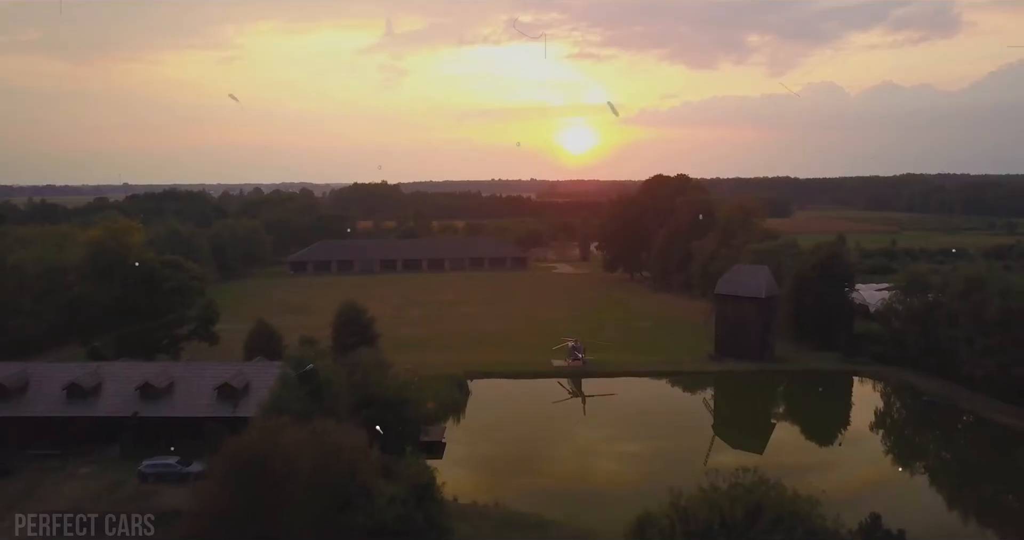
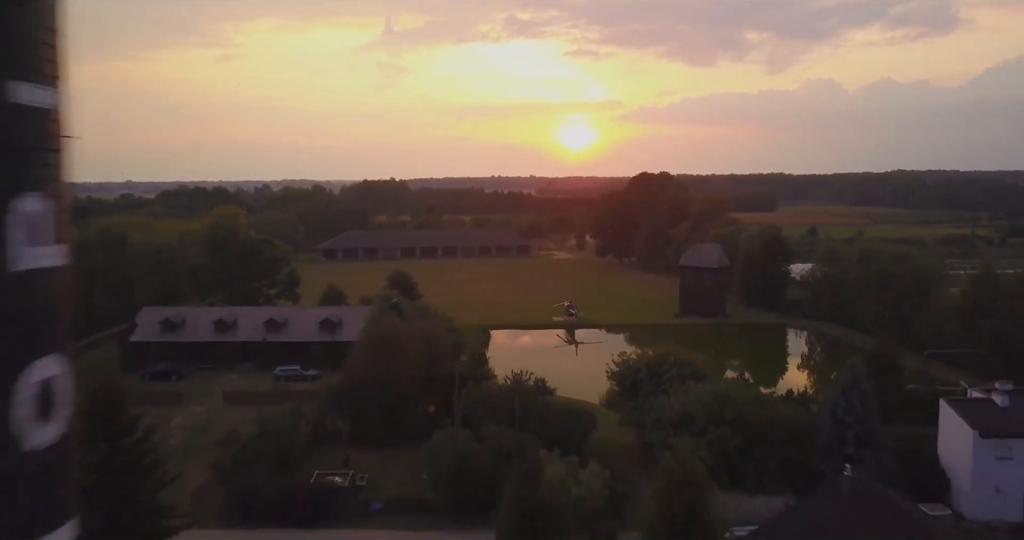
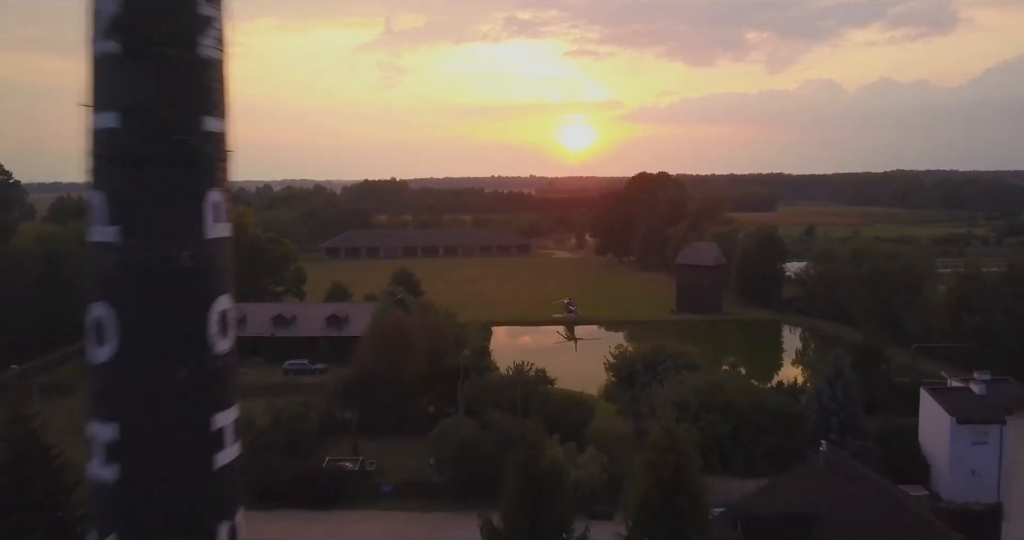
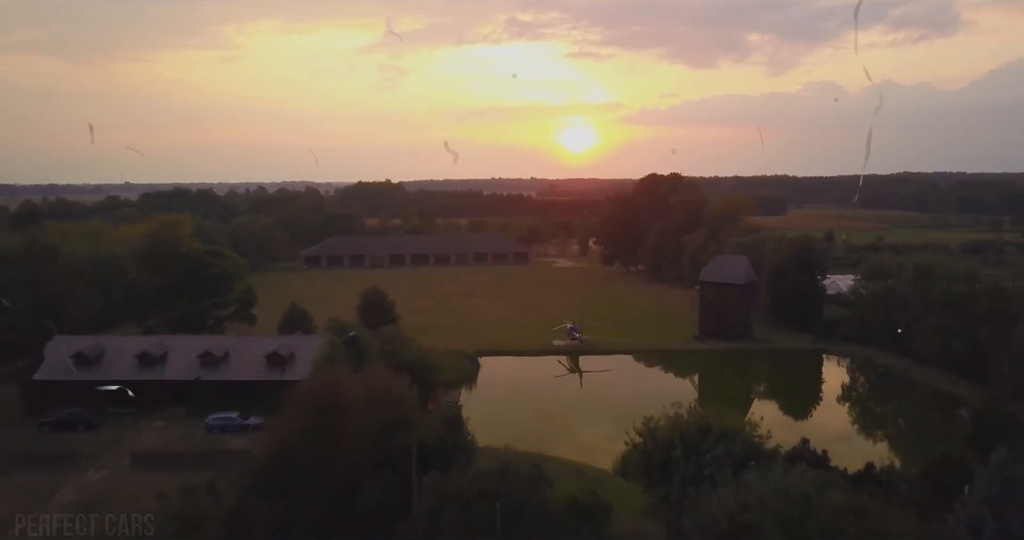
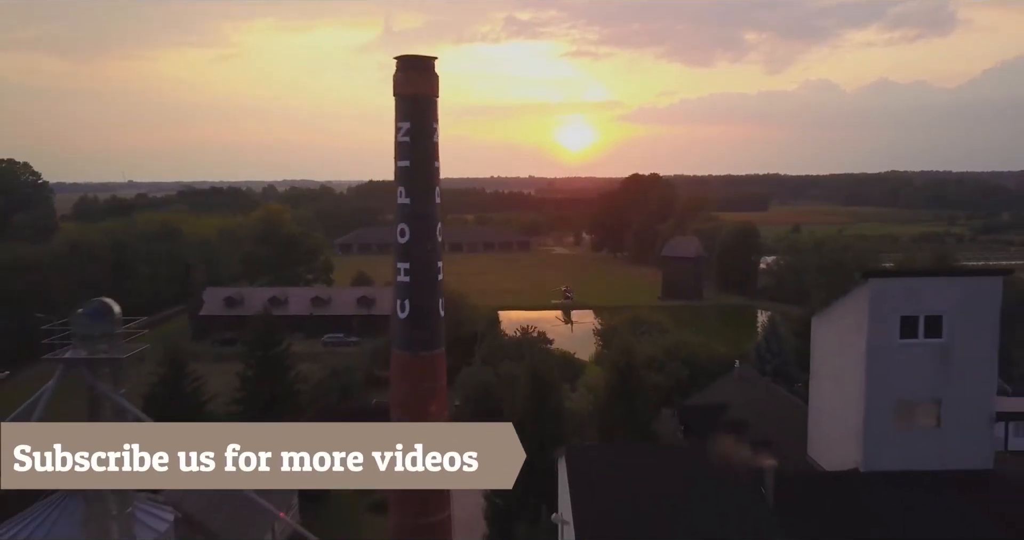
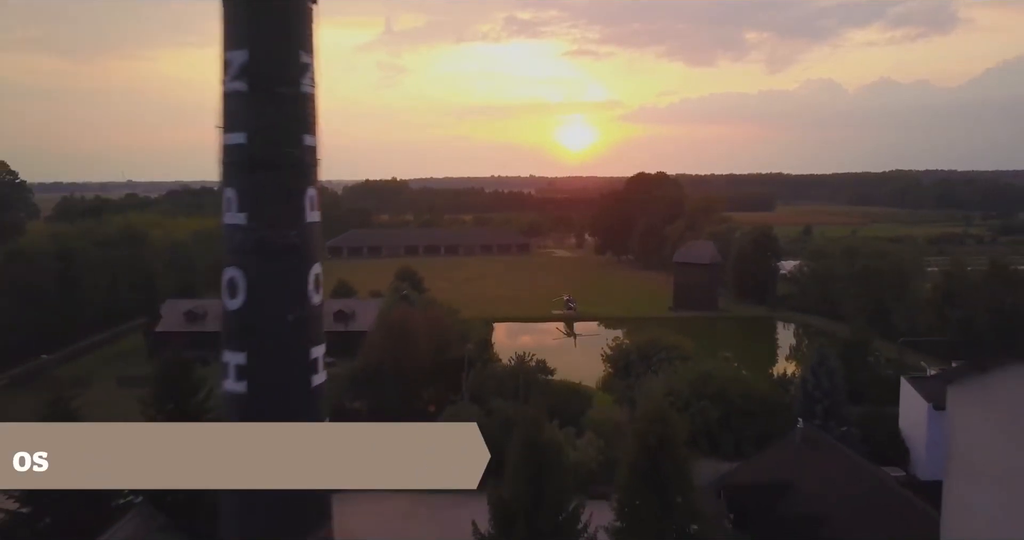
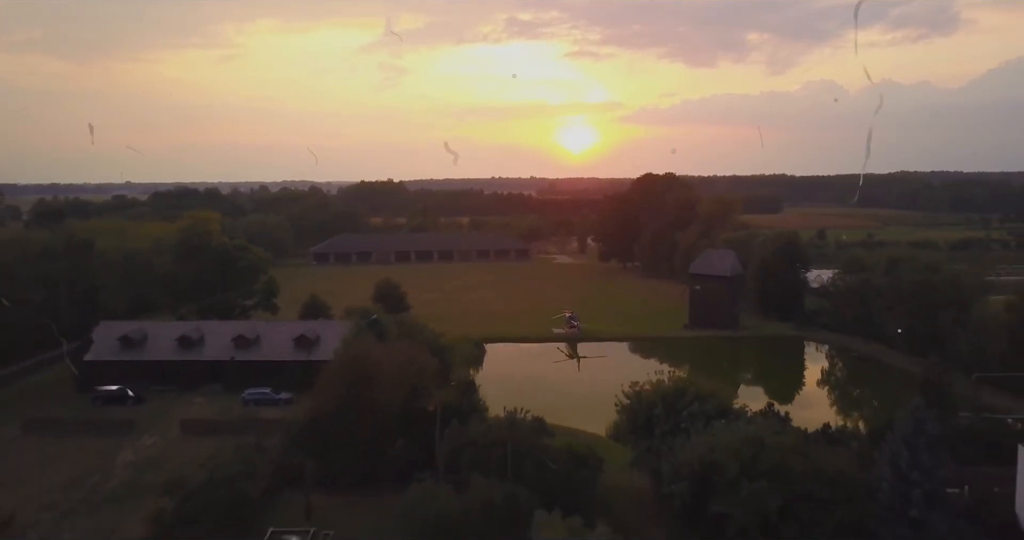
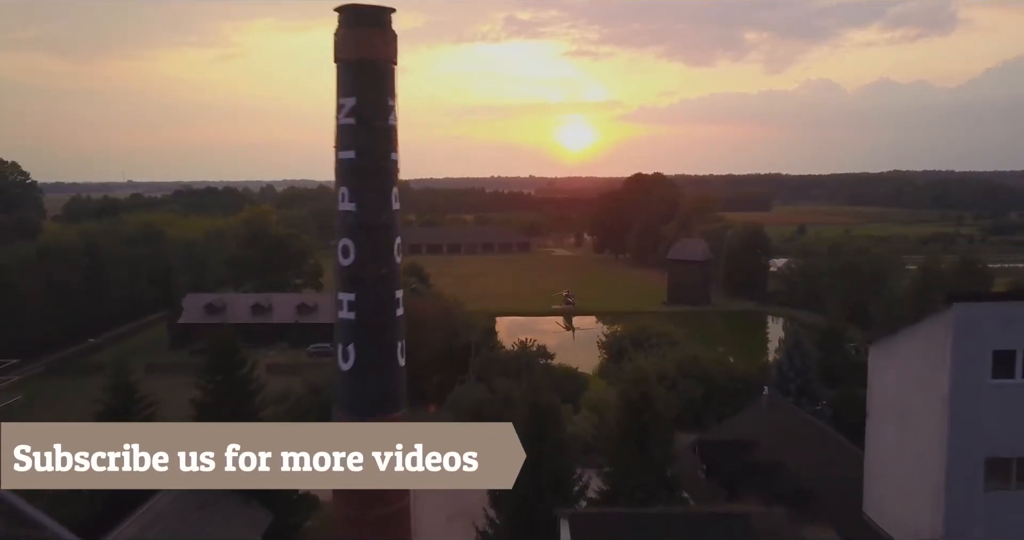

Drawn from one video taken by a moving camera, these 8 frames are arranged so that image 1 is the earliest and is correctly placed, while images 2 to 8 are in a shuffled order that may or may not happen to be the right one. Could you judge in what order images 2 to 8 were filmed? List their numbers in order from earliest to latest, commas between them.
4, 7, 2, 3, 6, 8, 5
